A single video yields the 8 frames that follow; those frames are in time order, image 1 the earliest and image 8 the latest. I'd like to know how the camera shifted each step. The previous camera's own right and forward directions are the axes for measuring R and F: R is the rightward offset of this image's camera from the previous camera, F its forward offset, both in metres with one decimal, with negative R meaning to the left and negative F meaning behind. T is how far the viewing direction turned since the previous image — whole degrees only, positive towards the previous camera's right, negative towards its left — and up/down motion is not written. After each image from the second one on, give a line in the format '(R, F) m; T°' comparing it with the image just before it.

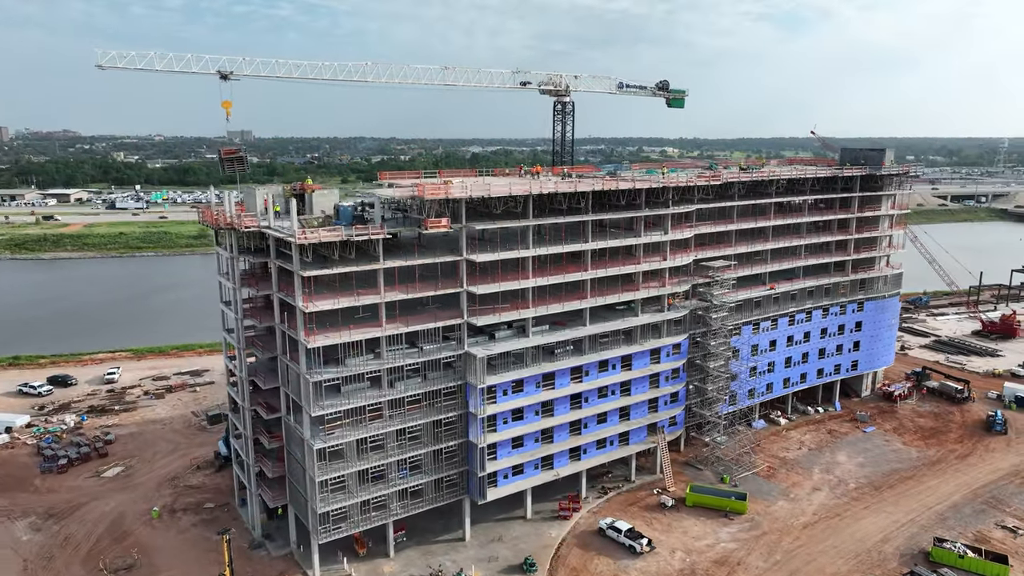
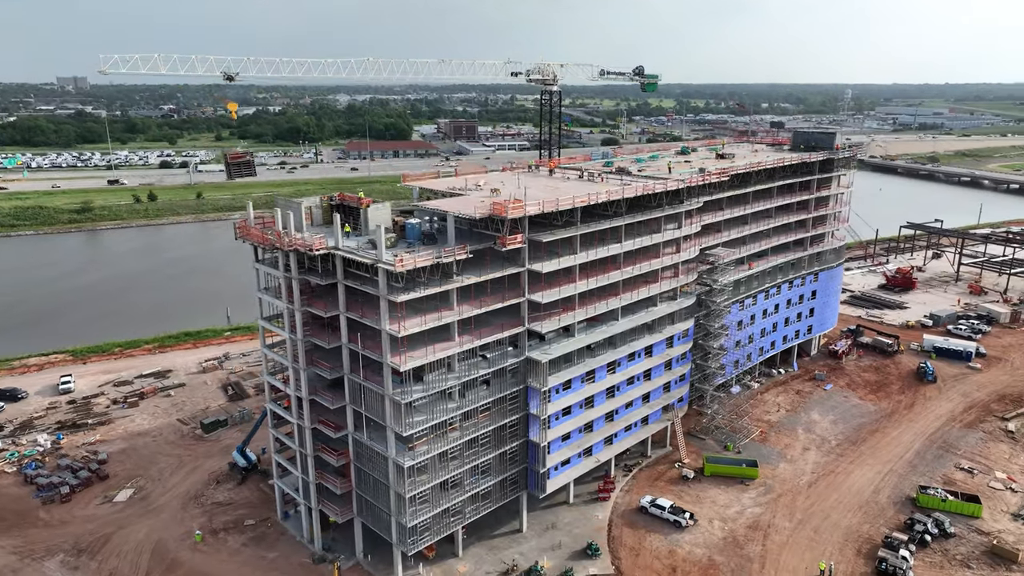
(-9.8, -0.3) m; +10°
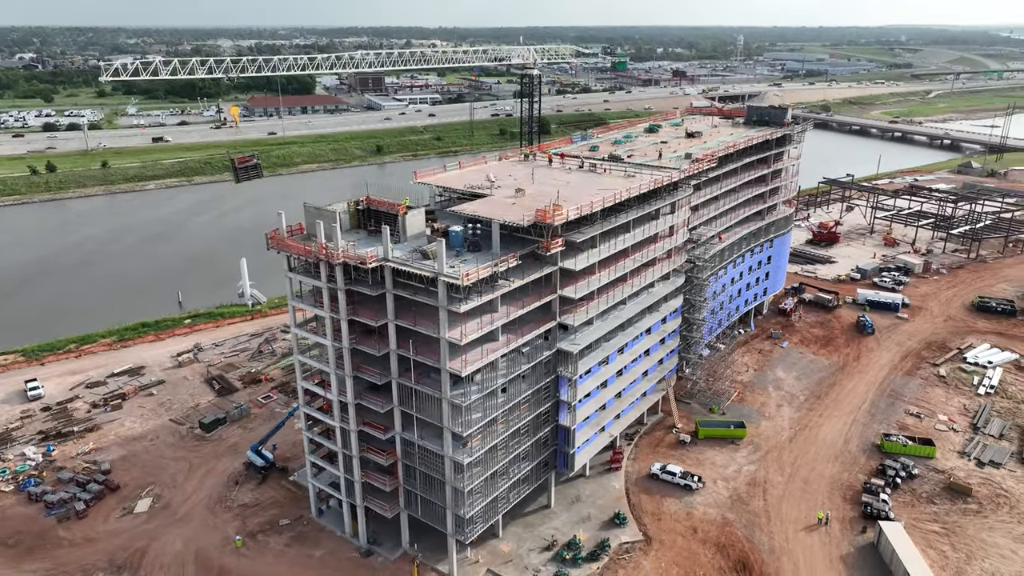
(-7.2, -1.2) m; +8°
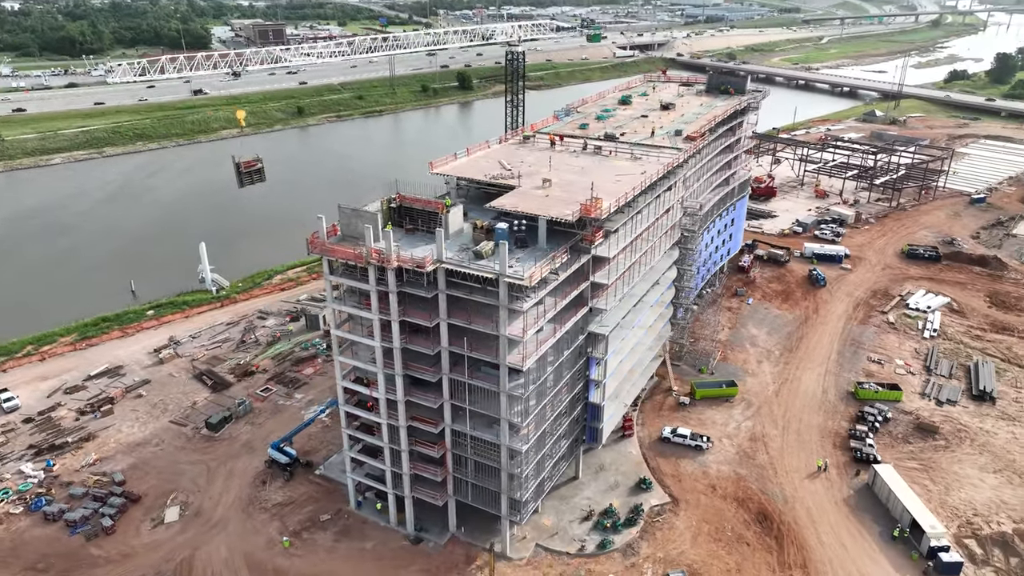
(-7.4, -0.6) m; +7°
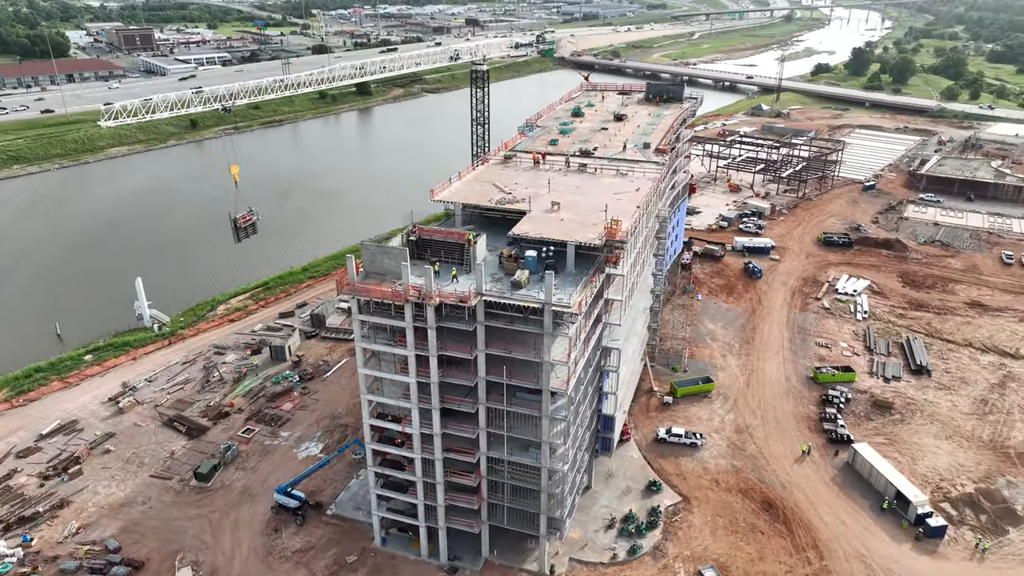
(-7.6, 0.0) m; +9°
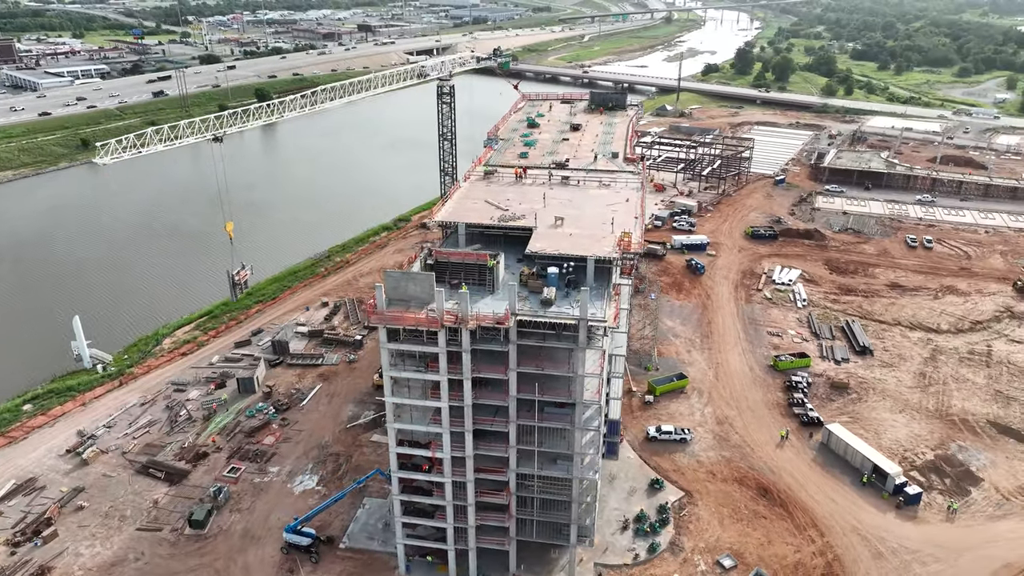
(-6.8, 0.0) m; +8°
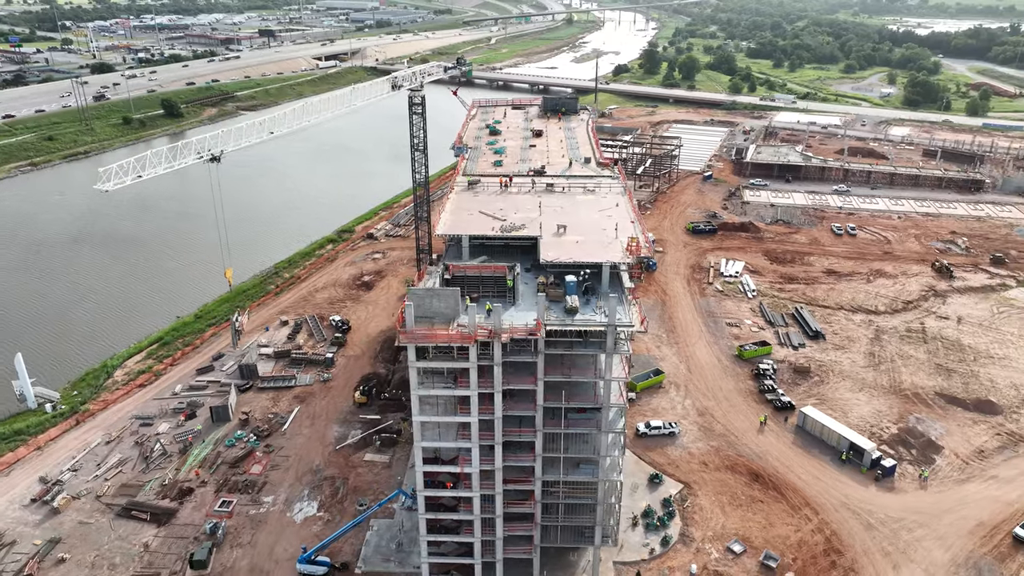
(-6.0, +0.1) m; +7°
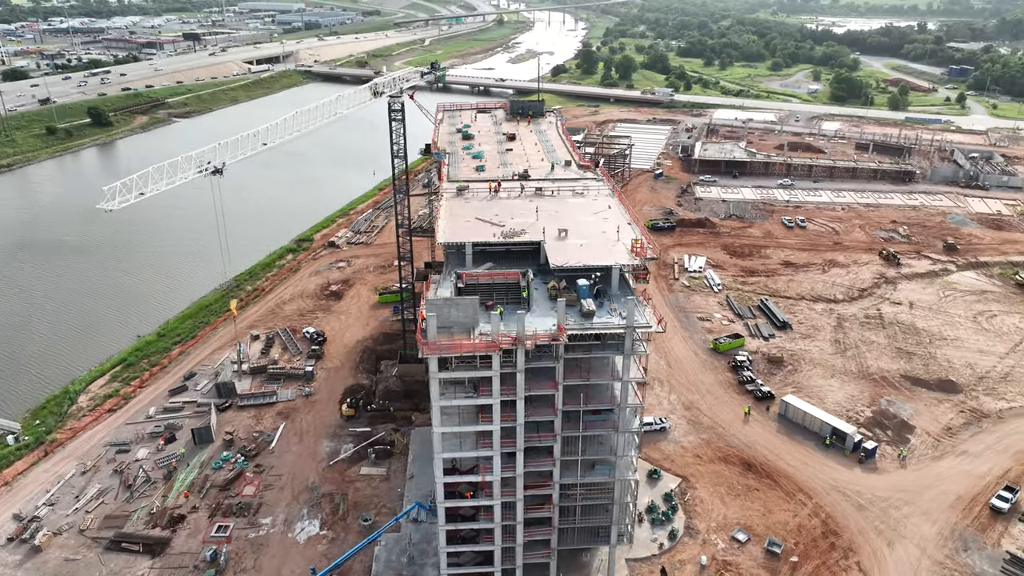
(-4.3, +0.2) m; +5°
